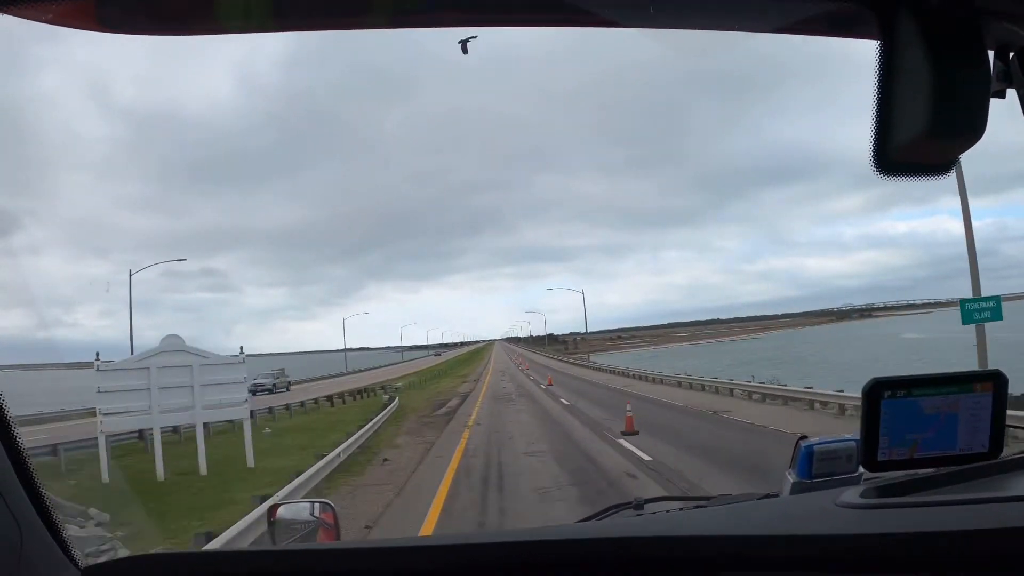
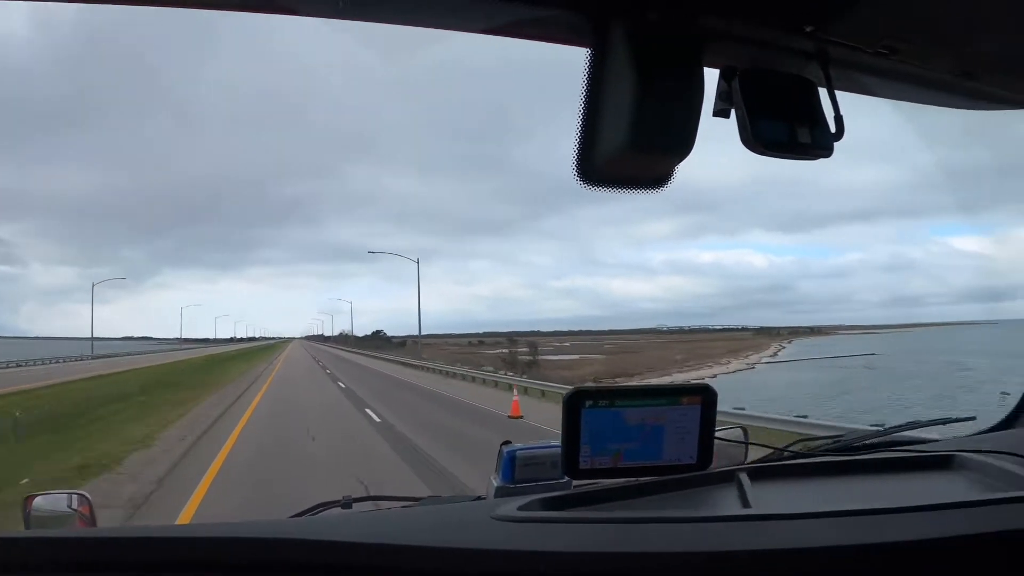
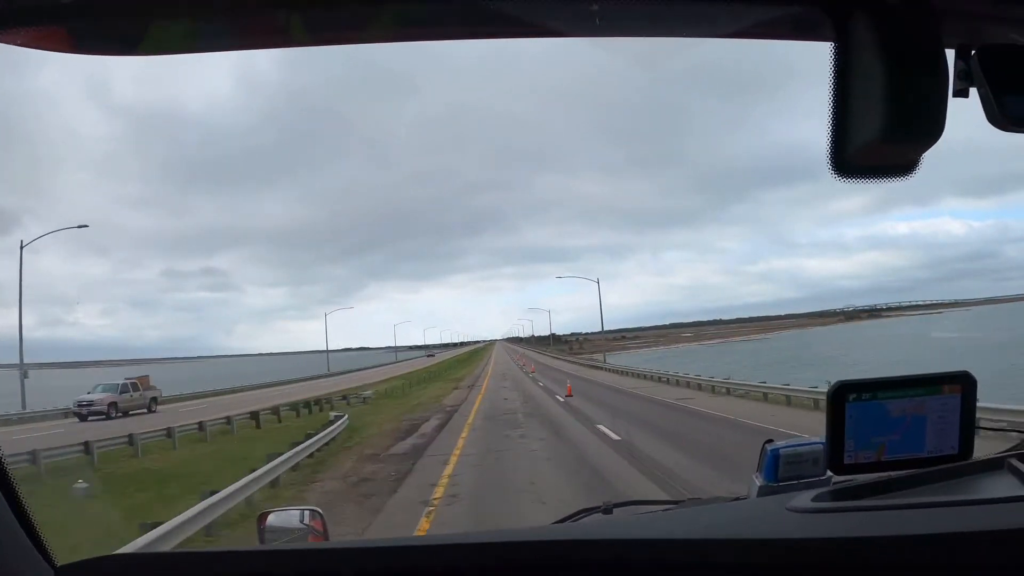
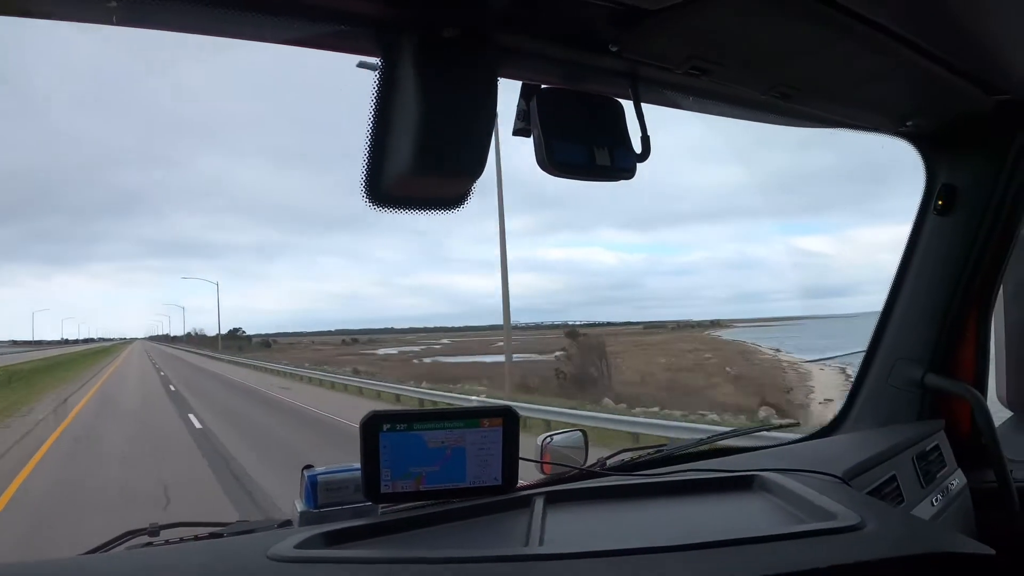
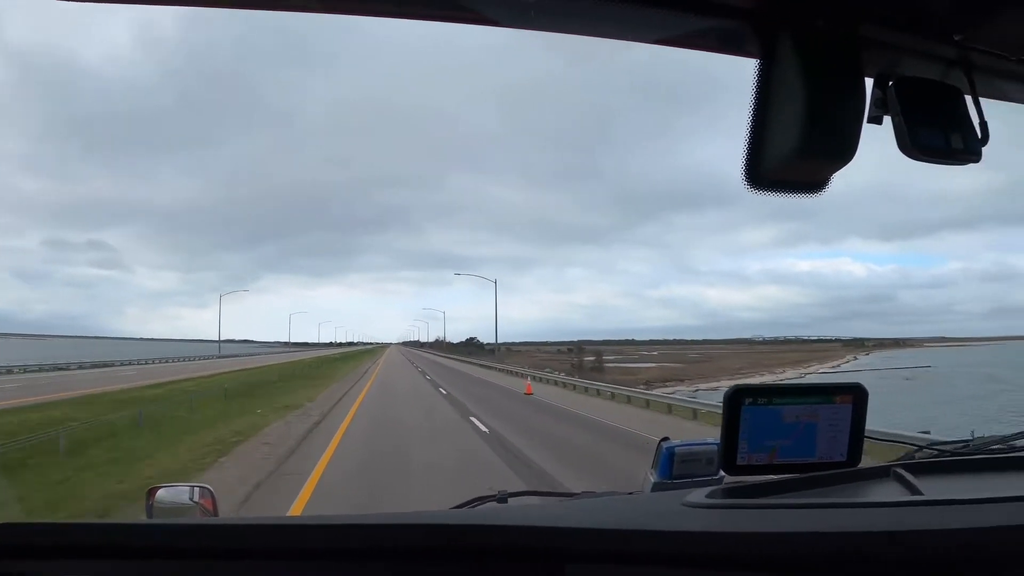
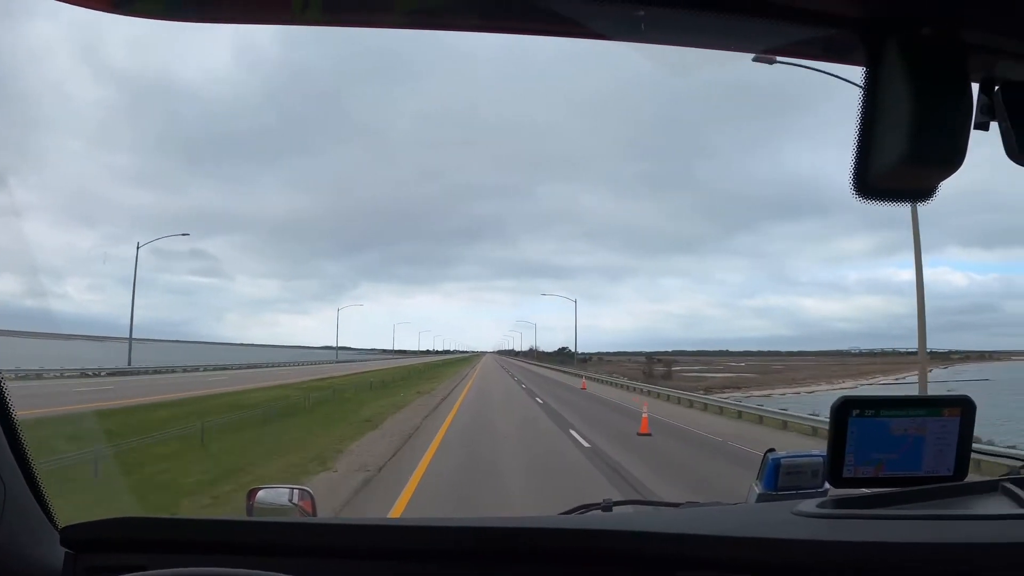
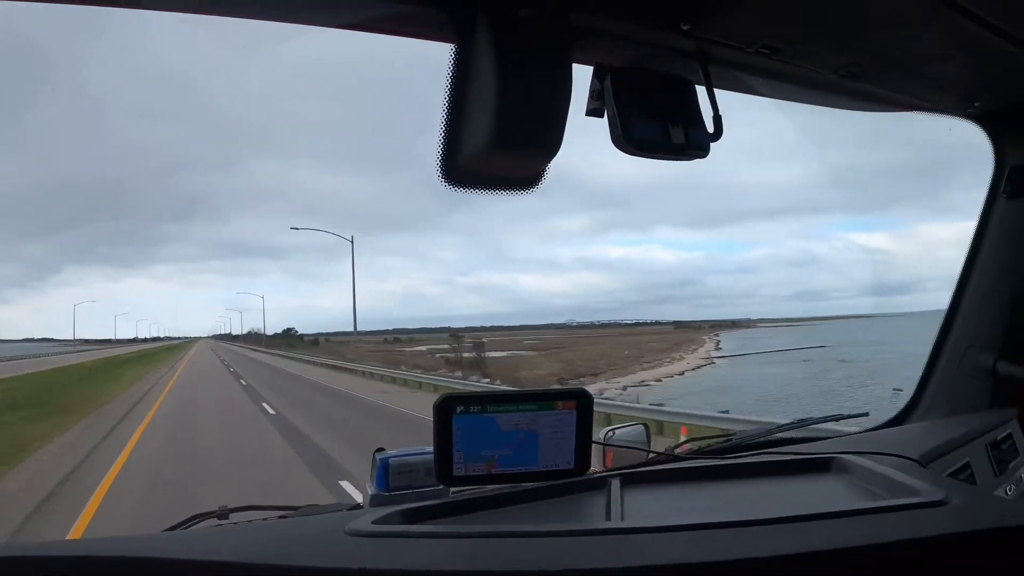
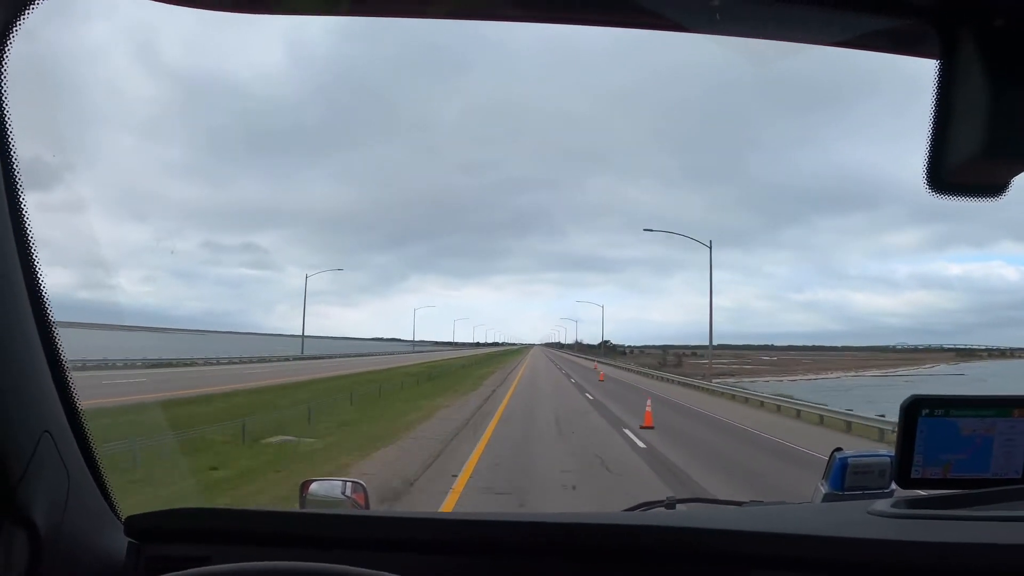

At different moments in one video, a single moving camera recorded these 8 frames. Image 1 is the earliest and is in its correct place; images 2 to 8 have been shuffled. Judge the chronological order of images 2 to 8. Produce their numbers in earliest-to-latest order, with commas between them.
3, 8, 6, 5, 2, 7, 4
